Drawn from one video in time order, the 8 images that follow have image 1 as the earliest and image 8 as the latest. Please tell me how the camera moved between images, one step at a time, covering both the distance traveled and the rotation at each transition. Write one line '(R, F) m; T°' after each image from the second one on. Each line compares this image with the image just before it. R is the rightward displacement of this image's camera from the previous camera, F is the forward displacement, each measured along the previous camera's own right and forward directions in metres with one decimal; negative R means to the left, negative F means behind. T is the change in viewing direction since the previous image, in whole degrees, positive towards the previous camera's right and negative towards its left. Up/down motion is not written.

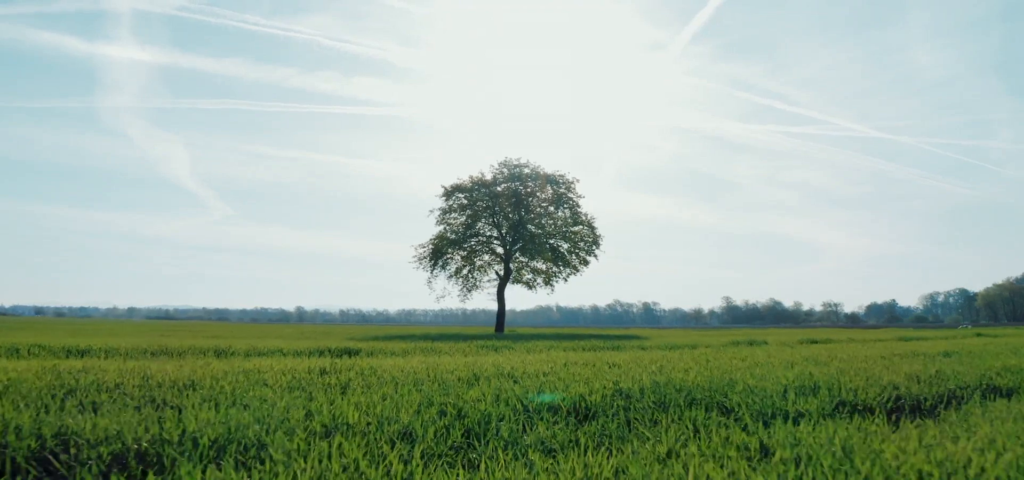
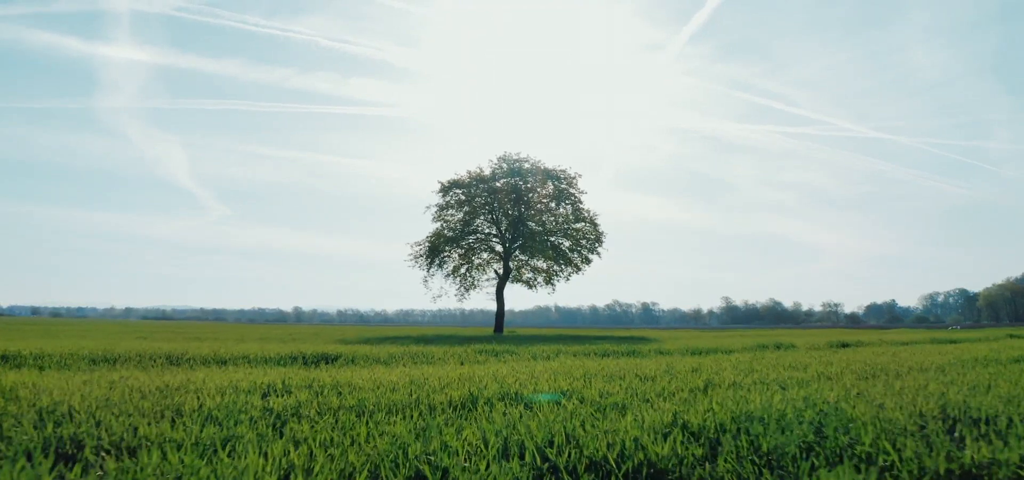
(-0.1, +2.0) m; 0°
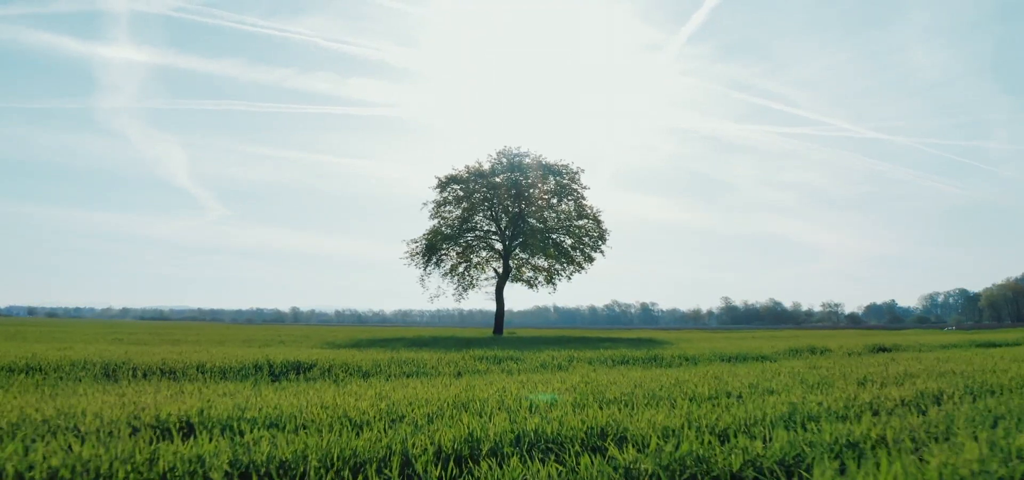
(-0.1, +2.0) m; 0°
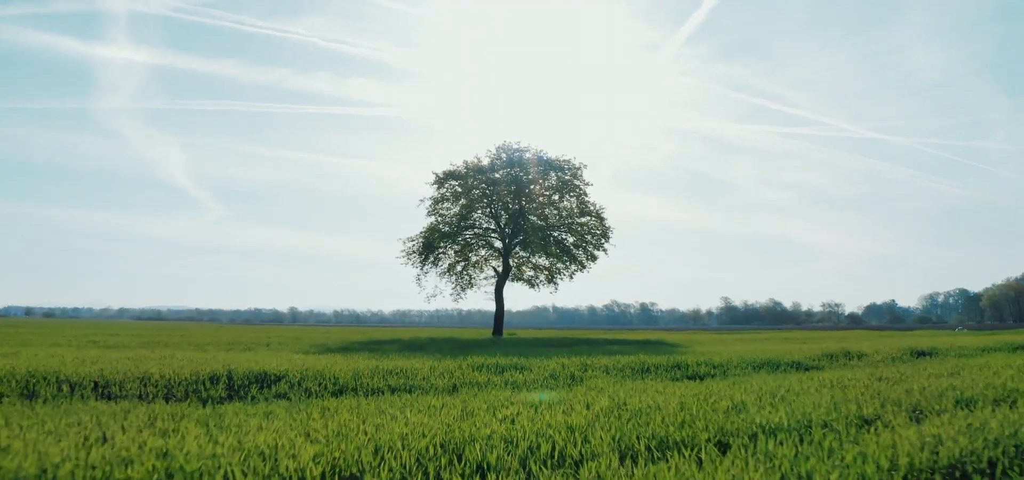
(-0.1, +1.7) m; 0°
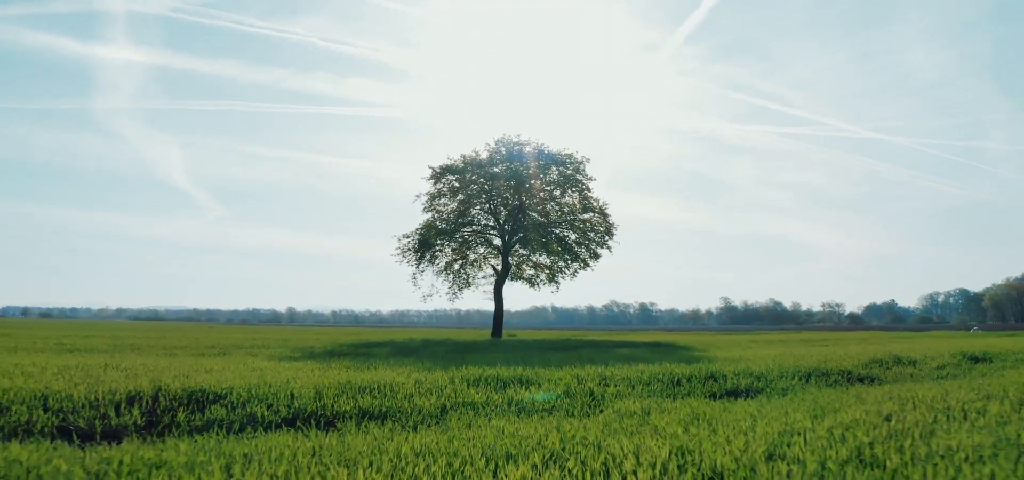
(-0.1, +2.0) m; 0°
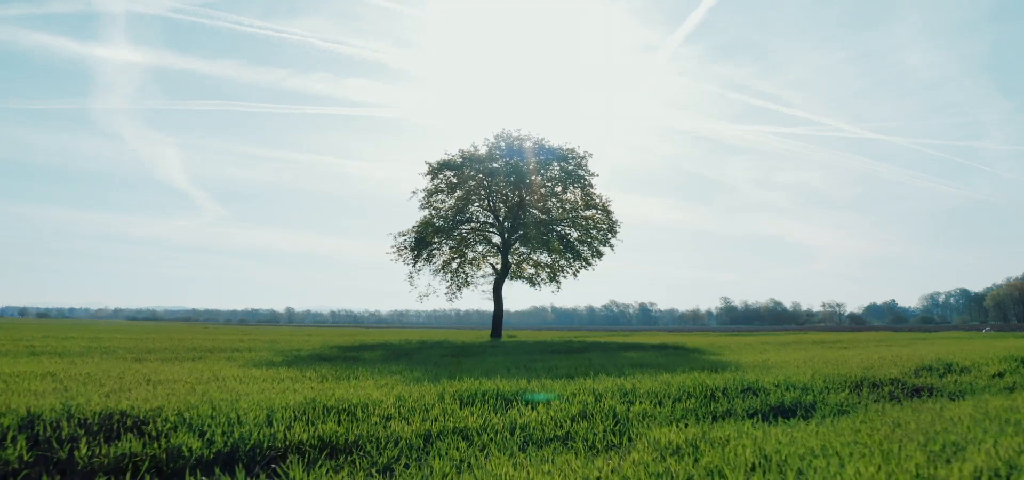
(0.0, +1.6) m; 0°
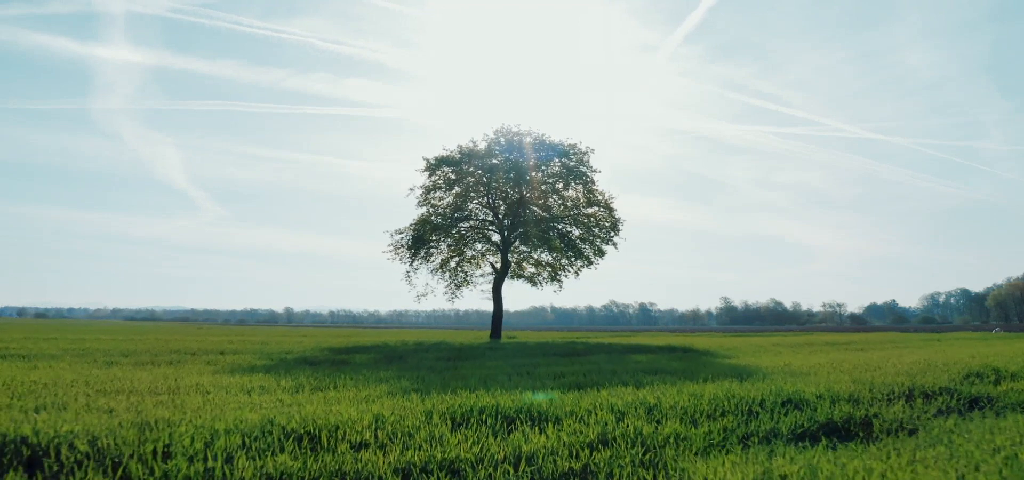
(0.0, +1.2) m; 0°
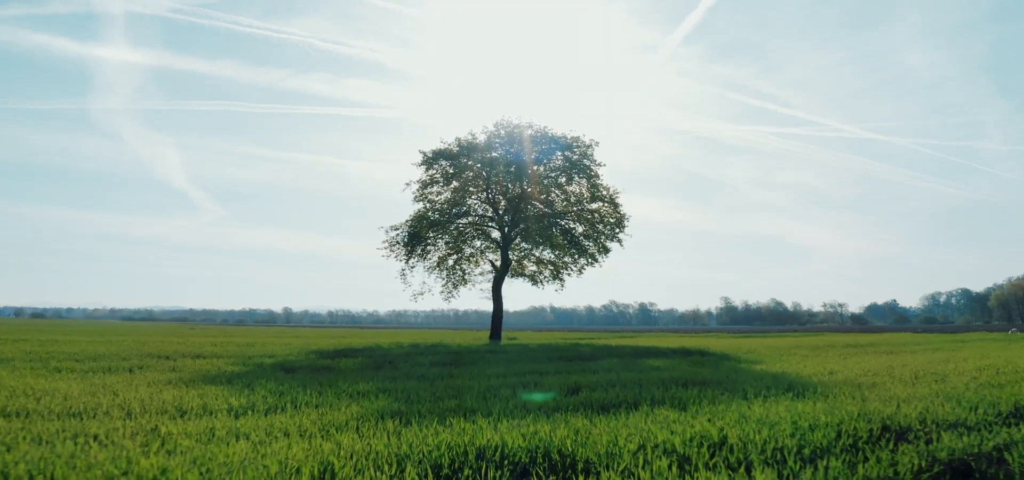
(-0.1, +1.9) m; 0°
